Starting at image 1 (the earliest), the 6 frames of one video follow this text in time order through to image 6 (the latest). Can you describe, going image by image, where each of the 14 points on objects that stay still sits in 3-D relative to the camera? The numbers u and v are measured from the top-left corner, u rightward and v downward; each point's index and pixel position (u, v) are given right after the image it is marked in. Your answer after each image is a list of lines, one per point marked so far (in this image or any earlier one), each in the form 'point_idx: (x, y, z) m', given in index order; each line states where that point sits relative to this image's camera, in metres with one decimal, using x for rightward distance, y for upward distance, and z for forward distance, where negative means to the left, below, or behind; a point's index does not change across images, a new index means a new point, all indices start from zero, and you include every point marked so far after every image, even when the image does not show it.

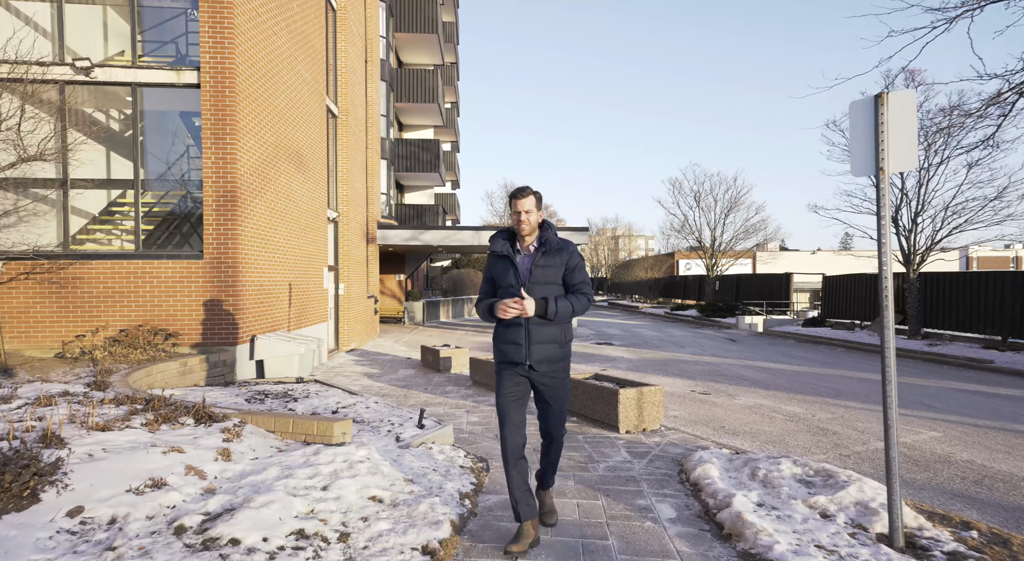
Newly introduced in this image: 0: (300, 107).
0: (-4.2, +3.5, +10.7) m
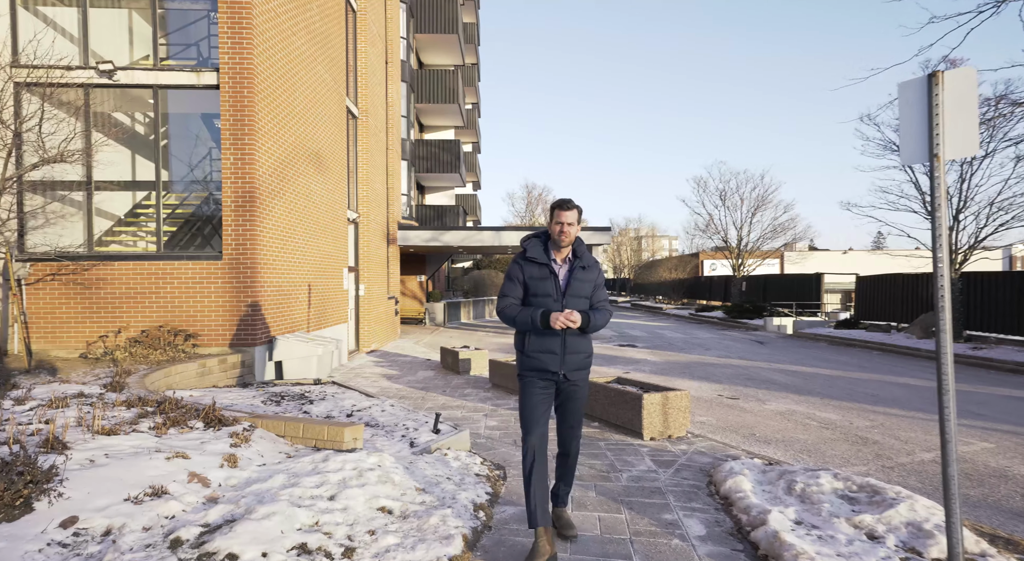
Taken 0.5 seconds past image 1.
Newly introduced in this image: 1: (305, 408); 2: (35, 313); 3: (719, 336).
0: (-3.8, +3.4, +10.7) m
1: (-2.2, -1.4, +5.8) m
2: (-6.9, -0.5, +7.9) m
3: (+7.0, -1.9, +18.3) m
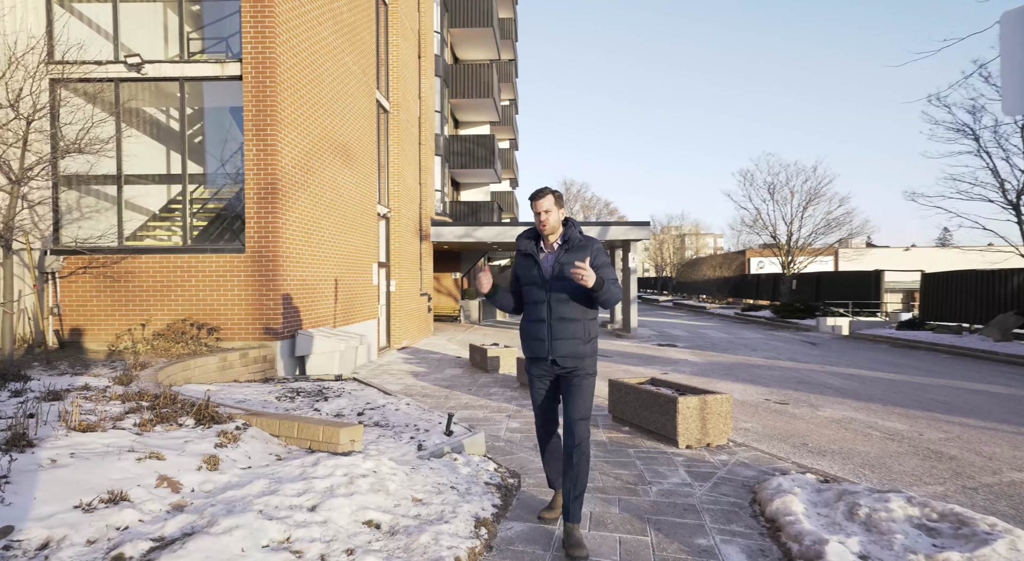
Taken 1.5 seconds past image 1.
0: (-3.2, +3.5, +10.5) m
1: (-2.0, -1.3, +5.5) m
2: (-6.5, -0.4, +7.9) m
3: (+8.2, -1.8, +17.3) m
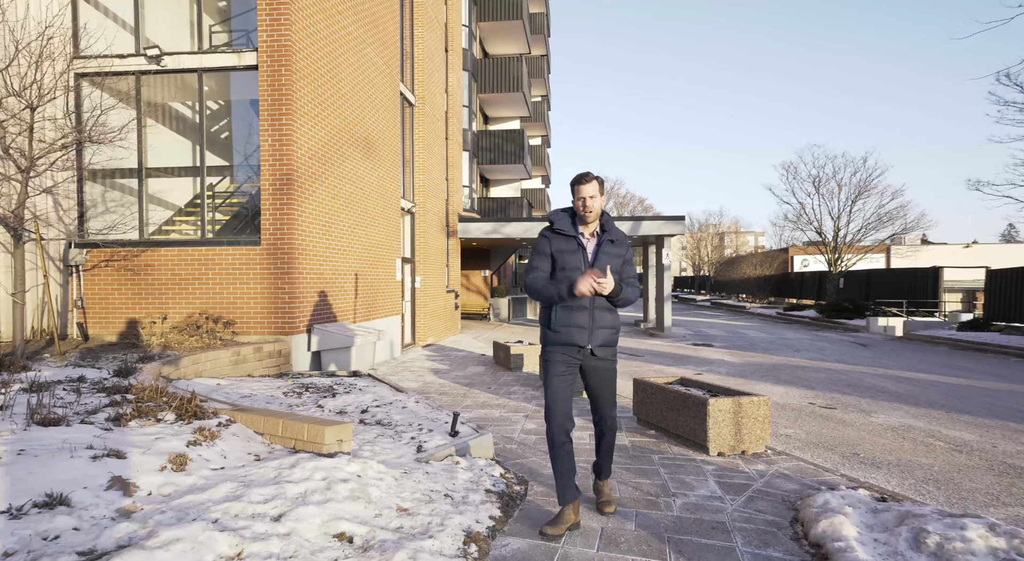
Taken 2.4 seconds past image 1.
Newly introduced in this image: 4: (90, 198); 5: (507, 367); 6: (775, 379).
0: (-2.7, +3.6, +10.3) m
1: (-1.8, -1.2, +5.2) m
2: (-6.2, -0.3, +8.0) m
3: (+9.1, -1.7, +16.3) m
4: (-6.3, +1.2, +8.1) m
5: (-0.1, -1.5, +9.7) m
6: (+4.3, -1.6, +8.9) m
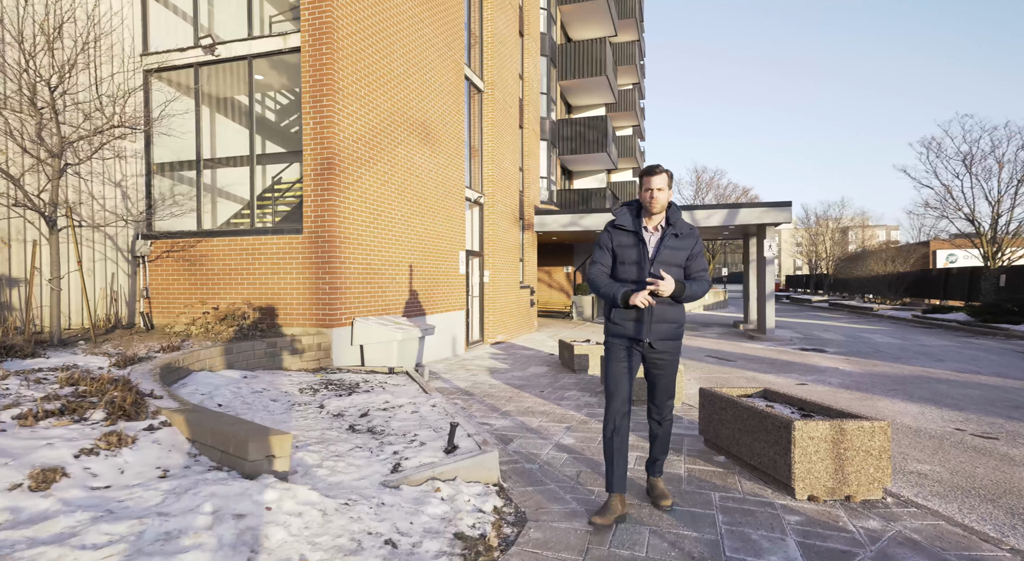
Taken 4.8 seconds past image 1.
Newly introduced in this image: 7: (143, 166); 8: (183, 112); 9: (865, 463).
0: (-1.5, +3.8, +9.8) m
1: (-1.6, -1.0, +4.6) m
2: (-5.4, -0.1, +8.1) m
3: (+11.1, -1.6, +13.5) m
4: (-5.4, +1.4, +8.3) m
5: (+1.0, -1.4, +8.7) m
6: (+5.2, -1.5, +7.1) m
7: (-5.5, +1.7, +8.1) m
8: (-5.0, +2.5, +8.1) m
9: (+2.1, -1.1, +3.3) m
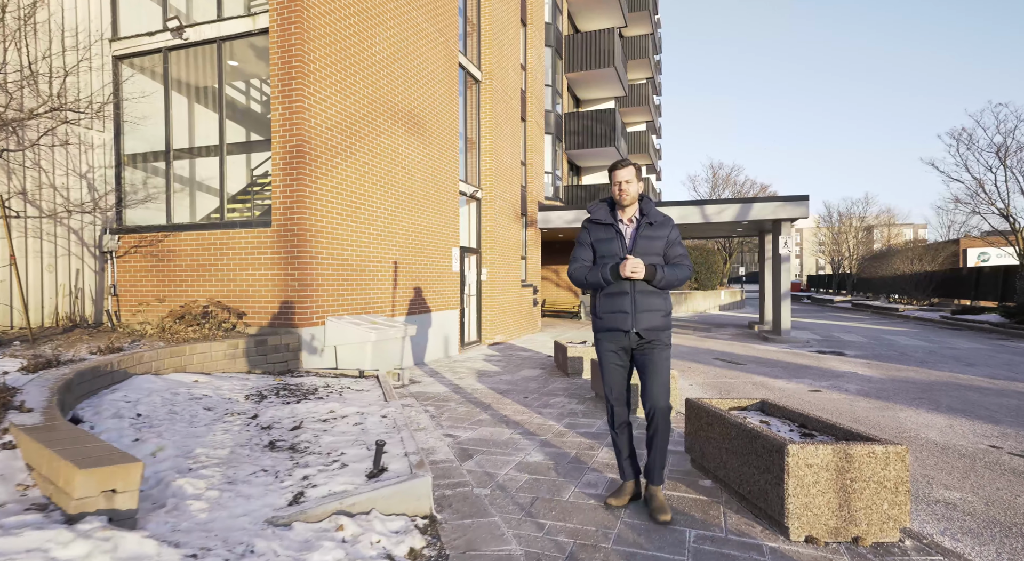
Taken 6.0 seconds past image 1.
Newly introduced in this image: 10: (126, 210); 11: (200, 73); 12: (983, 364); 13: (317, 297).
0: (-1.7, +3.8, +9.3) m
1: (-1.9, -1.0, +4.1) m
2: (-5.6, -0.1, +7.7) m
3: (+11.1, -1.5, +12.6) m
4: (-5.6, +1.4, +7.9) m
5: (+0.8, -1.4, +8.1) m
6: (+4.9, -1.5, +6.4) m
7: (-5.7, +1.8, +7.7) m
8: (-5.2, +2.6, +7.7) m
9: (+1.8, -1.0, +2.6) m
10: (-5.4, +1.0, +7.6) m
11: (-4.3, +2.9, +7.5) m
12: (+8.6, -1.5, +9.9) m
13: (-2.5, -0.2, +7.0) m
